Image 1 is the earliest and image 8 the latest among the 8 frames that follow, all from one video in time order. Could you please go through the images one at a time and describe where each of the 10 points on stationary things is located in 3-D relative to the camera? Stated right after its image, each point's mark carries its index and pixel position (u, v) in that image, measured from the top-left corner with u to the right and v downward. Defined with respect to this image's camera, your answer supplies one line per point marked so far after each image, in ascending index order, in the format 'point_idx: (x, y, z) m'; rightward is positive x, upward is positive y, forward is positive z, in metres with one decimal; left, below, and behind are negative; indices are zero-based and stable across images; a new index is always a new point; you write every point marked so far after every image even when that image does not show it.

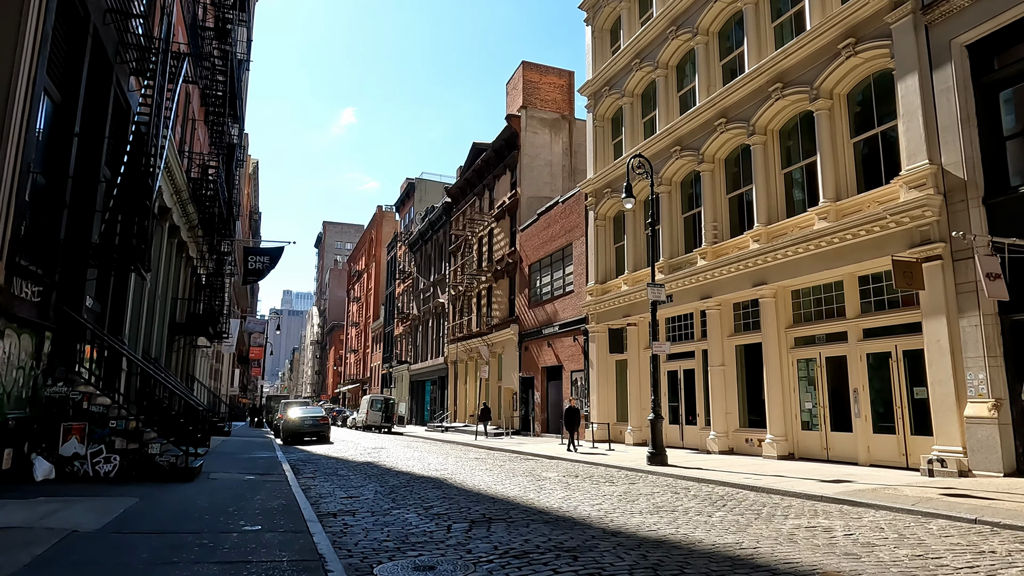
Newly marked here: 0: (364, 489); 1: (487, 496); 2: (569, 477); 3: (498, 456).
0: (-2.5, -3.3, +11.0) m
1: (-0.4, -3.1, +9.9) m
2: (+1.1, -3.8, +13.2) m
3: (-0.4, -4.8, +19.1) m
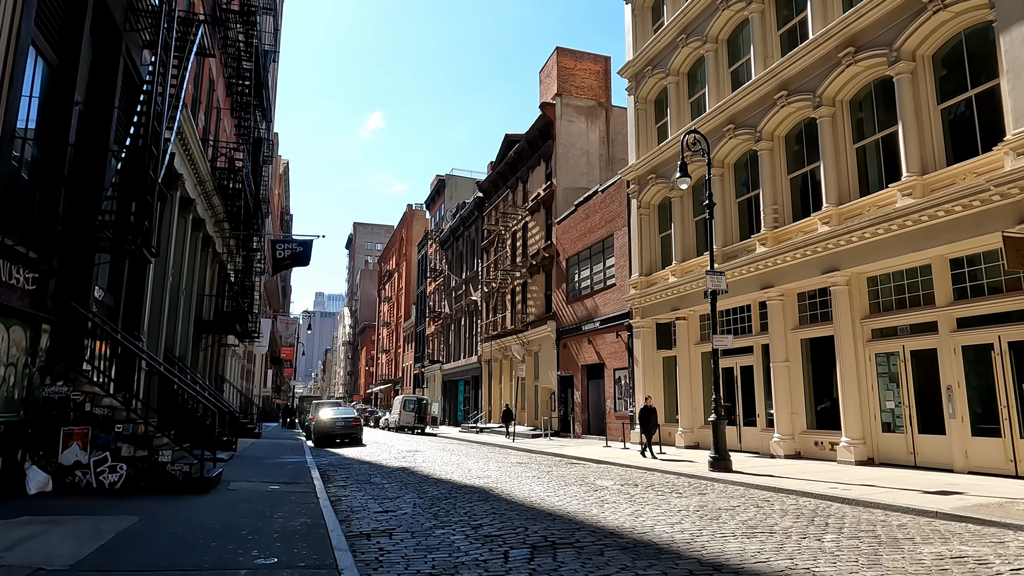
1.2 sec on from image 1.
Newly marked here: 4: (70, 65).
0: (-1.6, -3.1, +9.7) m
1: (+0.4, -2.9, +8.5) m
2: (+2.1, -3.5, +11.8) m
3: (+0.8, -4.6, +17.7) m
4: (-6.1, +3.1, +9.1) m
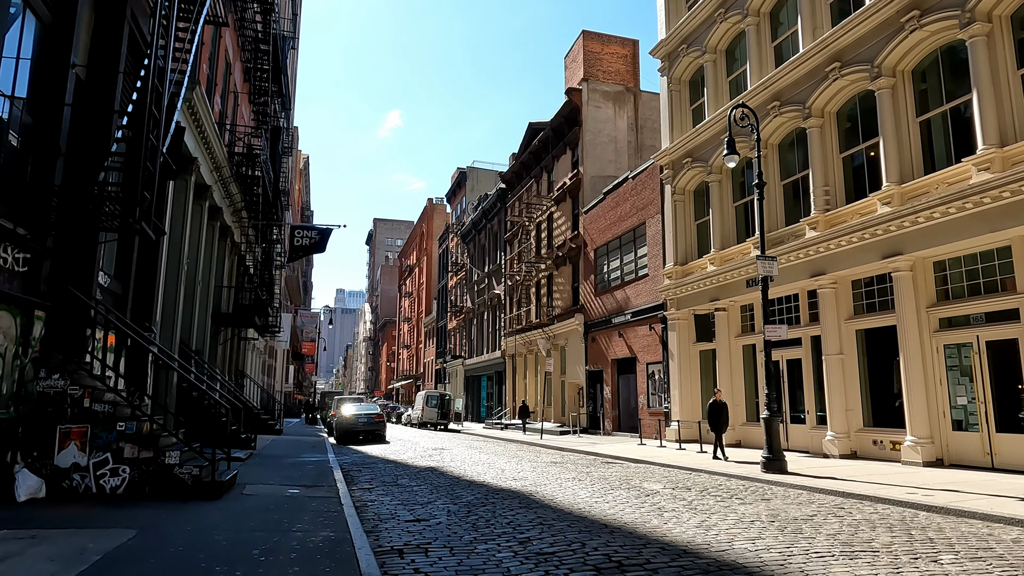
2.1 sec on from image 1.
0: (-1.0, -2.9, +8.7) m
1: (+1.0, -2.6, +7.5) m
2: (+2.7, -3.3, +10.7) m
3: (+1.6, -4.3, +16.6) m
4: (-5.5, +3.3, +8.2) m
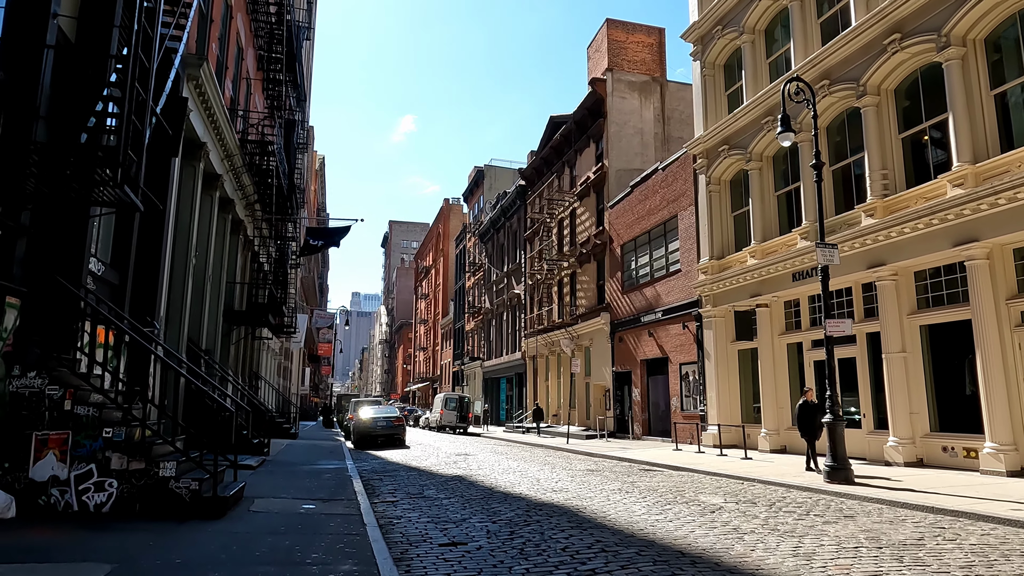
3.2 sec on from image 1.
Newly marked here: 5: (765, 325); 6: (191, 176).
0: (-0.5, -2.7, +7.5) m
1: (+1.5, -2.4, +6.2) m
2: (+3.3, -3.1, +9.4) m
3: (+2.3, -4.1, +15.4) m
4: (-5.0, +3.4, +7.1) m
5: (+7.5, -1.1, +19.7) m
6: (-7.1, +2.5, +14.8) m
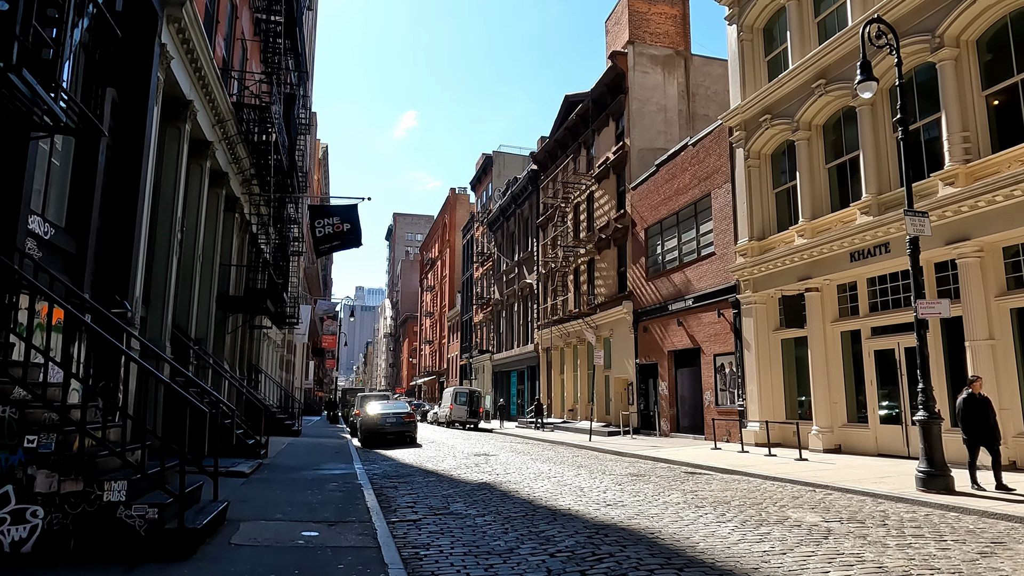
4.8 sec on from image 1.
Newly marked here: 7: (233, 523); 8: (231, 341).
0: (+0.1, -2.4, +5.7) m
1: (+2.1, -2.1, +4.3) m
2: (+3.9, -2.7, +7.5) m
3: (+3.0, -3.7, +13.5) m
4: (-4.4, +3.8, +5.2) m
5: (+8.1, -0.6, +17.8) m
6: (-6.5, +2.9, +12.9) m
7: (-2.7, -2.2, +6.4) m
8: (-8.1, -1.5, +19.2) m
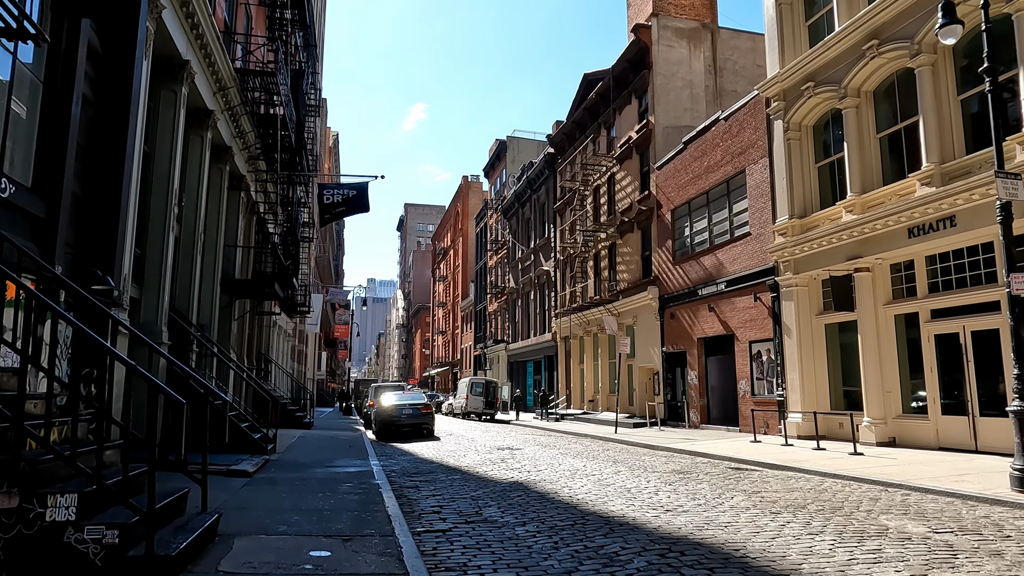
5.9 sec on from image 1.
0: (+0.5, -2.1, +4.4) m
1: (+2.5, -1.8, +3.1) m
2: (+4.4, -2.3, +6.2) m
3: (+3.5, -3.3, +12.2) m
4: (-4.0, +4.0, +4.0) m
5: (+8.8, -0.1, +16.4) m
6: (-6.0, +3.2, +11.7) m
7: (-2.2, -1.9, +5.2) m
8: (-7.5, -1.1, +18.1) m
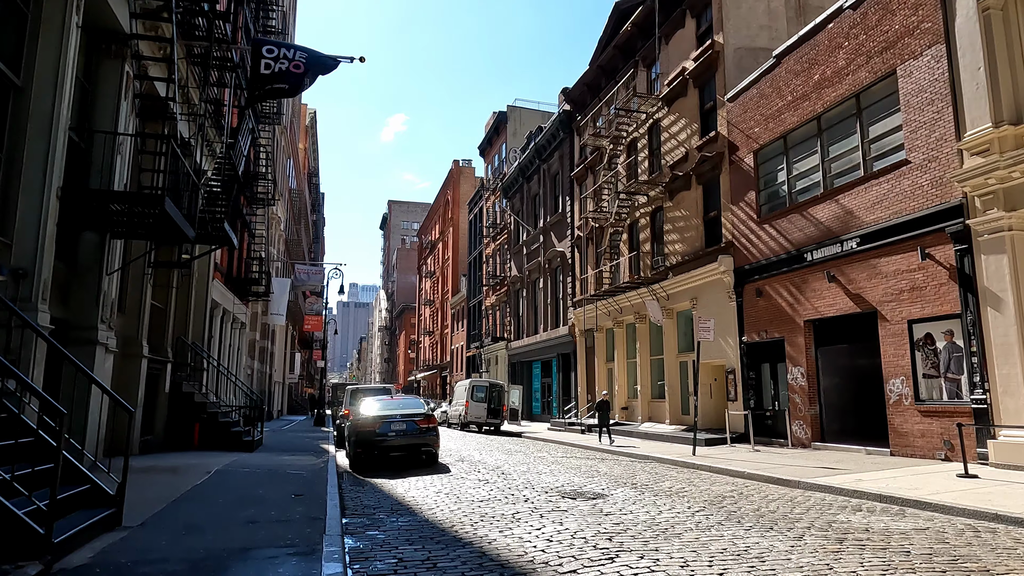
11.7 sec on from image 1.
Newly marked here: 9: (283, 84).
0: (+1.9, -0.9, -2.5) m
1: (+3.9, -0.6, -3.8) m
2: (+5.7, -1.2, -0.6) m
3: (+4.7, -2.2, +5.3) m
4: (-2.6, +5.2, -3.0) m
5: (+9.8, +0.9, +9.7) m
6: (-4.8, +4.3, +4.7) m
7: (-0.9, -0.8, -1.9) m
8: (-6.5, 0.0, +10.9) m
9: (-4.5, +3.4, +14.0) m
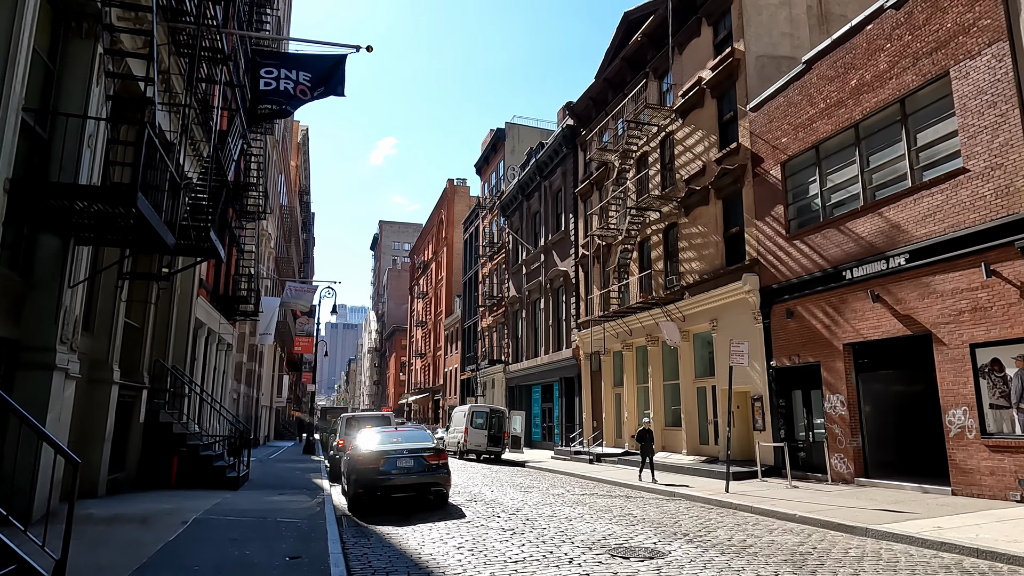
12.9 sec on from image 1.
0: (+2.5, -0.7, -4.0) m
1: (+4.5, -0.4, -5.2) m
2: (+6.3, -1.1, -2.0) m
3: (+5.2, -2.3, +3.9) m
4: (-2.0, +5.4, -4.3) m
5: (+10.3, +0.6, +8.5) m
6: (-4.3, +4.3, +3.3) m
7: (-0.3, -0.6, -3.3) m
8: (-6.0, -0.2, +9.4) m
9: (-4.1, +3.1, +12.6) m
